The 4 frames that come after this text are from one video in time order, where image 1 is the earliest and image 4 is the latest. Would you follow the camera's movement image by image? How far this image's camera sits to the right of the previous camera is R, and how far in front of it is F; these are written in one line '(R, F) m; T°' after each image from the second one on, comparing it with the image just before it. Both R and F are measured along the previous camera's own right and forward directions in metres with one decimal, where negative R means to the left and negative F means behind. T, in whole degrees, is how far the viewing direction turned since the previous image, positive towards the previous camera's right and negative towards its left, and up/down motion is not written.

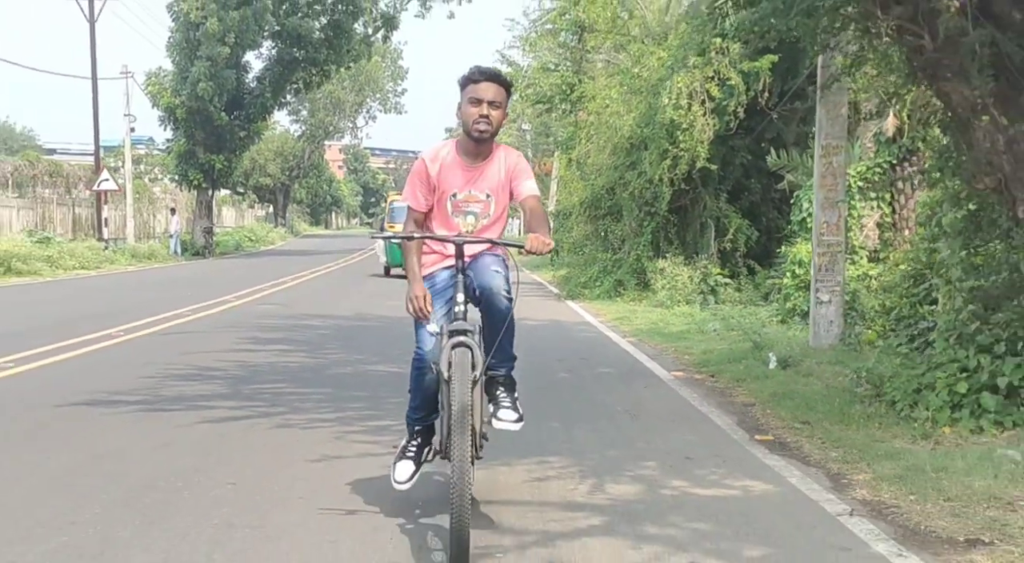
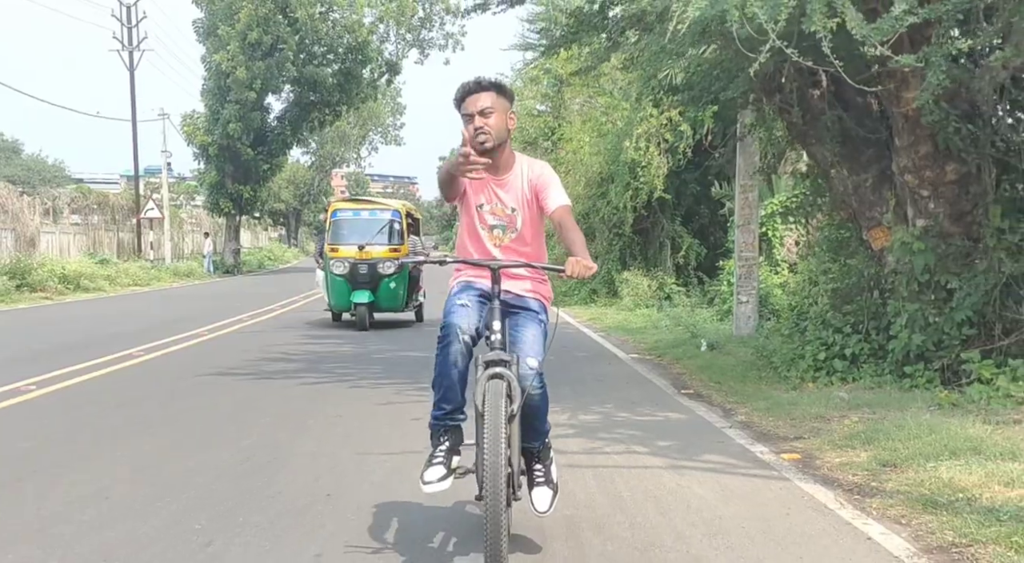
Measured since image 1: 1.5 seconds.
(-0.2, -3.1) m; +1°
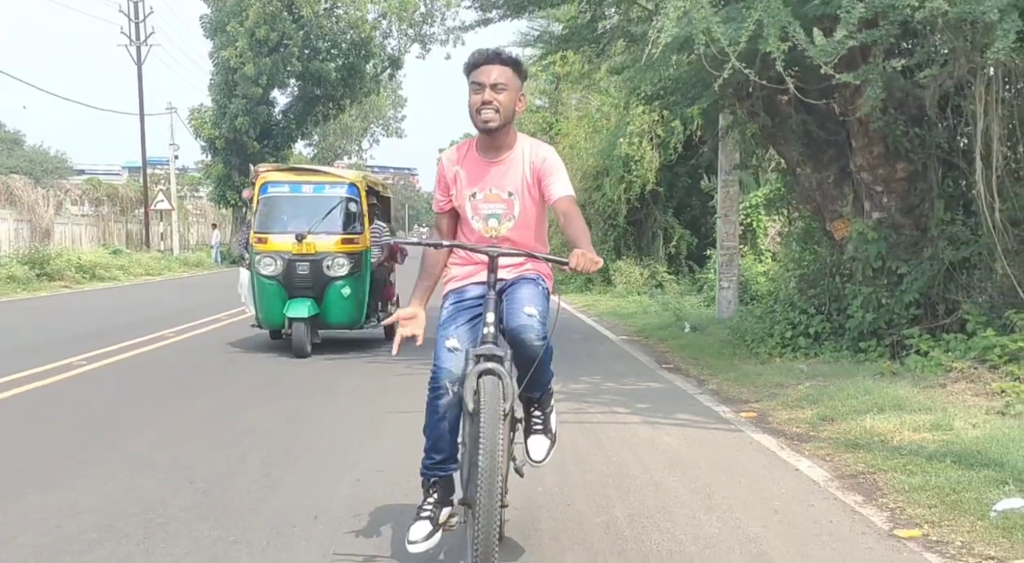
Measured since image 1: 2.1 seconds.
(0.0, -1.2) m; 0°
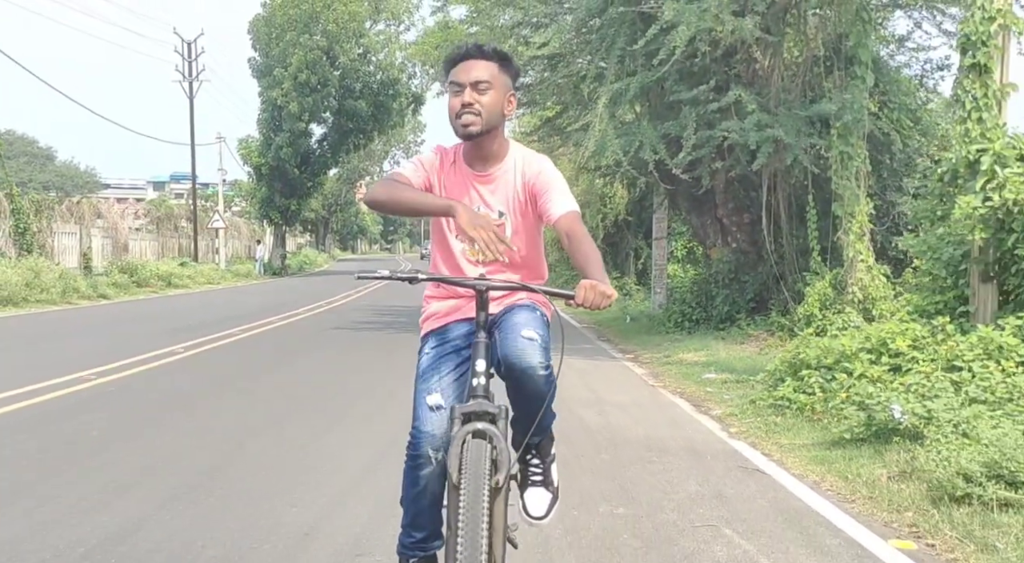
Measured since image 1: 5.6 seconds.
(+0.3, -6.7) m; -1°
